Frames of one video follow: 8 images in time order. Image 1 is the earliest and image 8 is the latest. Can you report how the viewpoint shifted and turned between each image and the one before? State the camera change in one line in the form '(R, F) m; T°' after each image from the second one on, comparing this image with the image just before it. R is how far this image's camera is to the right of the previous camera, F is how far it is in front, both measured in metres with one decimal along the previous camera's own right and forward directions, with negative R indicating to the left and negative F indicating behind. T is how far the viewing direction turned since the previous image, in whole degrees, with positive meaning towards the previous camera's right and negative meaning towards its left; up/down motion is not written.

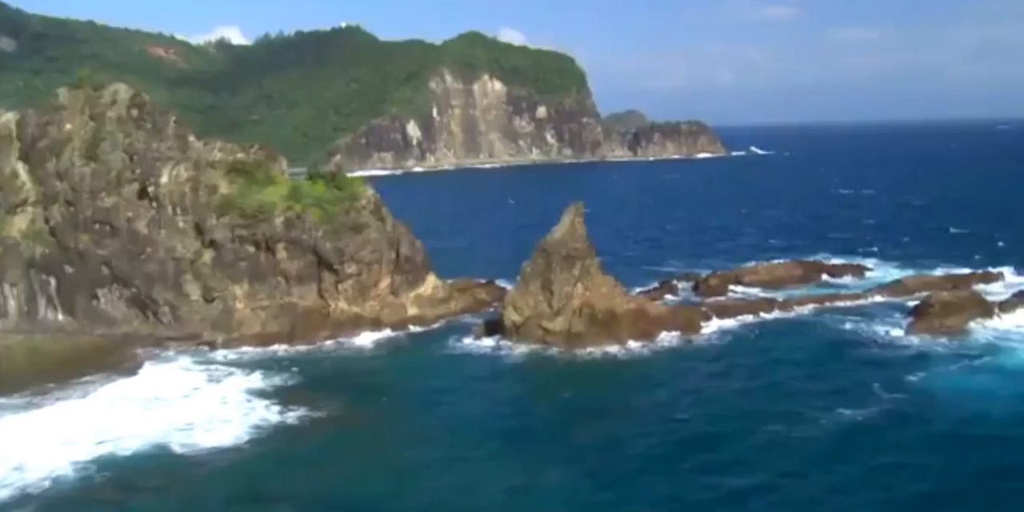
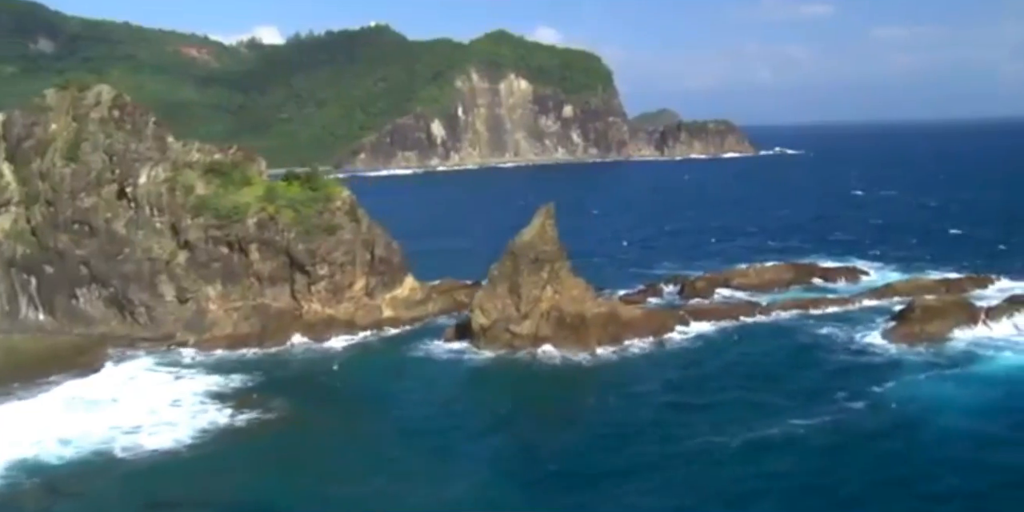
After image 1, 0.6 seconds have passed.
(+3.7, +0.7) m; -3°
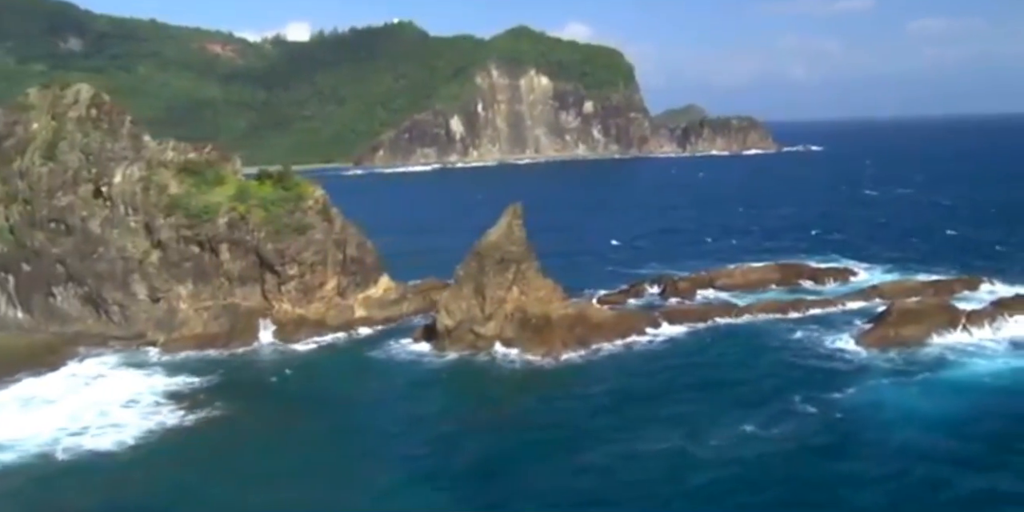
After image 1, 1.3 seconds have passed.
(+3.5, +0.7) m; -2°
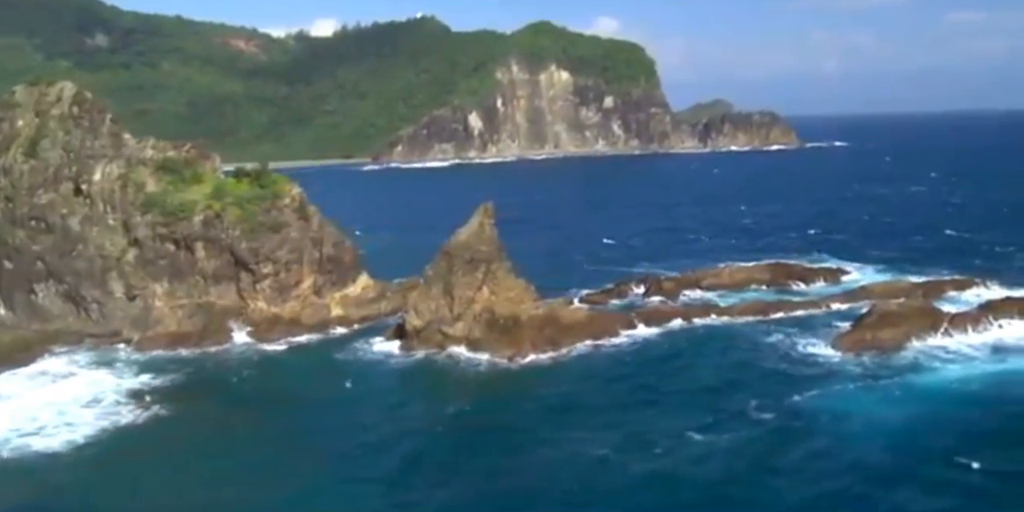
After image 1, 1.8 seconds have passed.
(+3.2, +0.6) m; -2°
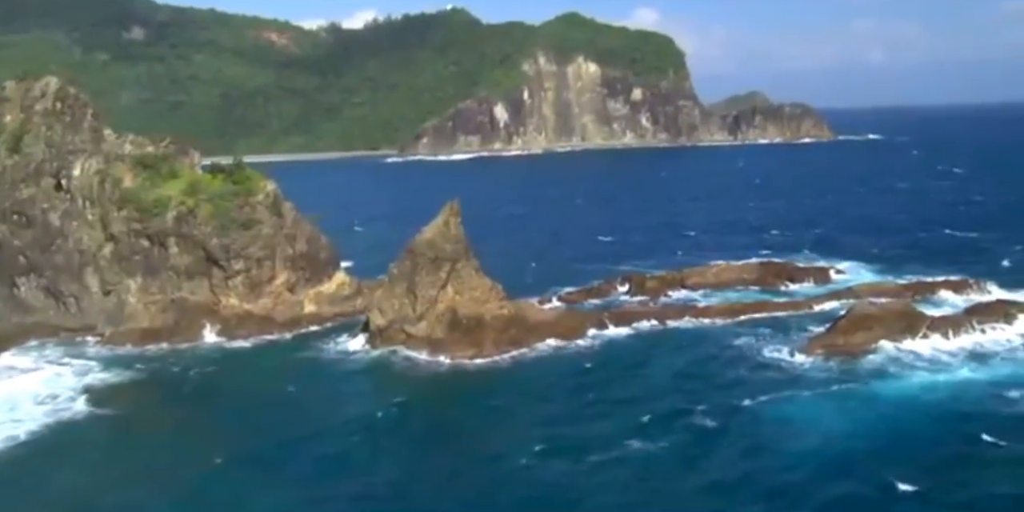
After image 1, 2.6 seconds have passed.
(+3.9, +0.8) m; -3°
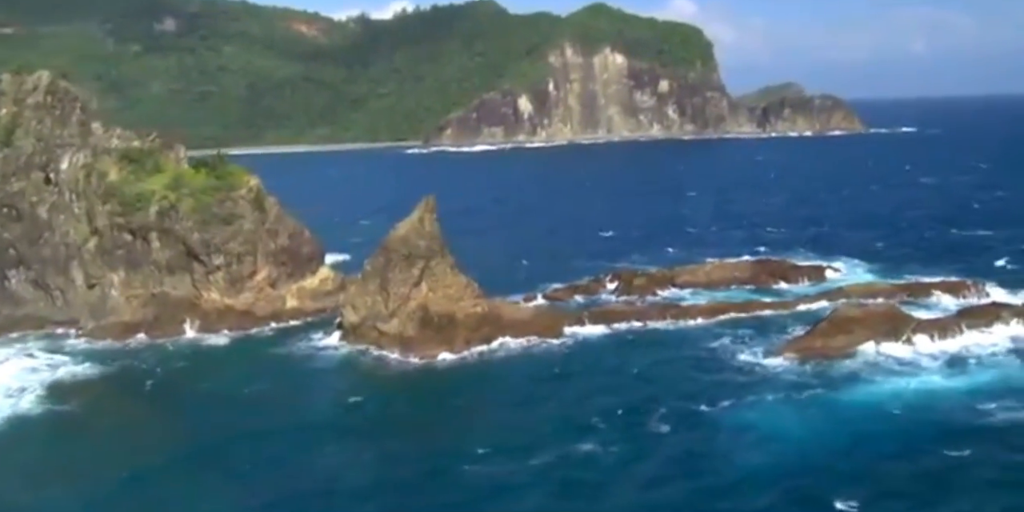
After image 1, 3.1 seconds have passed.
(+3.1, +0.7) m; -2°
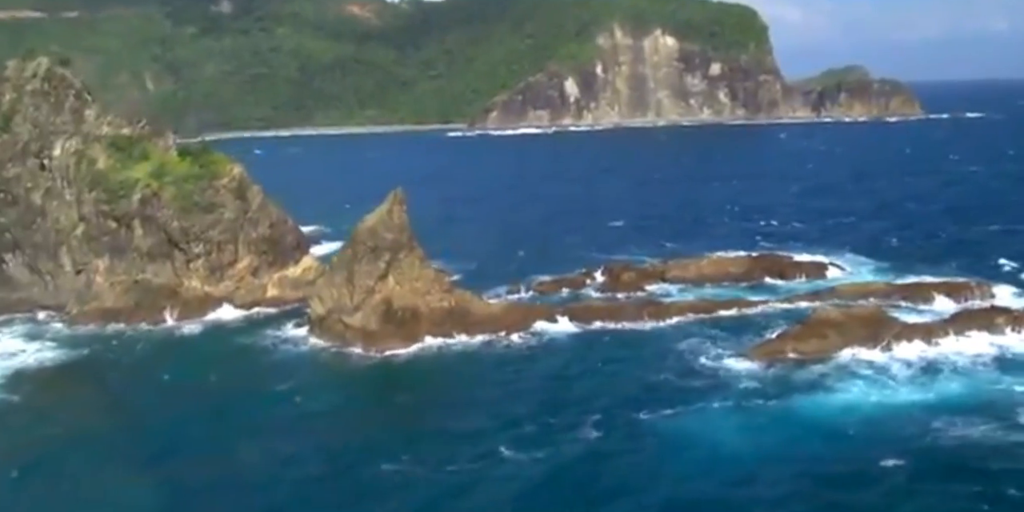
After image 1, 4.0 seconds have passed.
(+4.7, +1.1) m; -4°
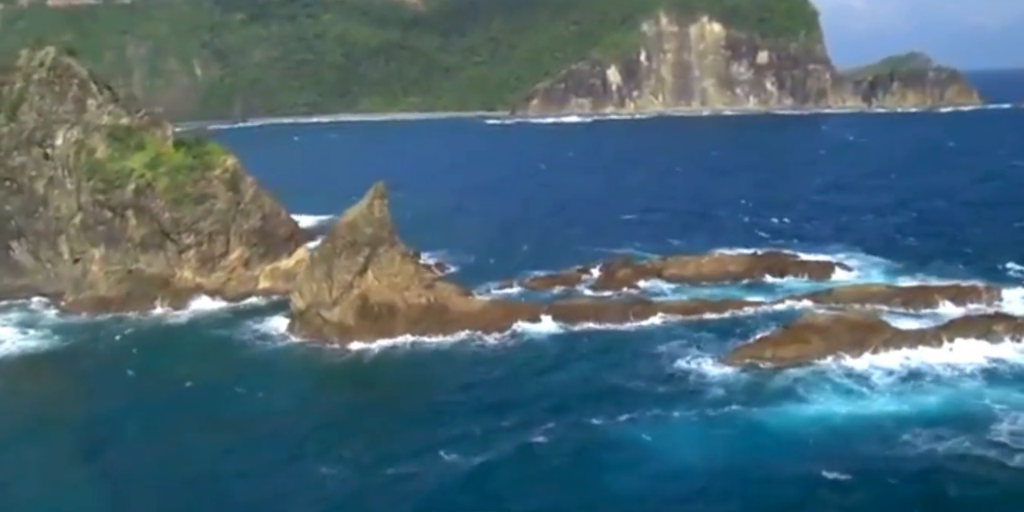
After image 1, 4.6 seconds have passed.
(+3.6, +0.9) m; -3°
